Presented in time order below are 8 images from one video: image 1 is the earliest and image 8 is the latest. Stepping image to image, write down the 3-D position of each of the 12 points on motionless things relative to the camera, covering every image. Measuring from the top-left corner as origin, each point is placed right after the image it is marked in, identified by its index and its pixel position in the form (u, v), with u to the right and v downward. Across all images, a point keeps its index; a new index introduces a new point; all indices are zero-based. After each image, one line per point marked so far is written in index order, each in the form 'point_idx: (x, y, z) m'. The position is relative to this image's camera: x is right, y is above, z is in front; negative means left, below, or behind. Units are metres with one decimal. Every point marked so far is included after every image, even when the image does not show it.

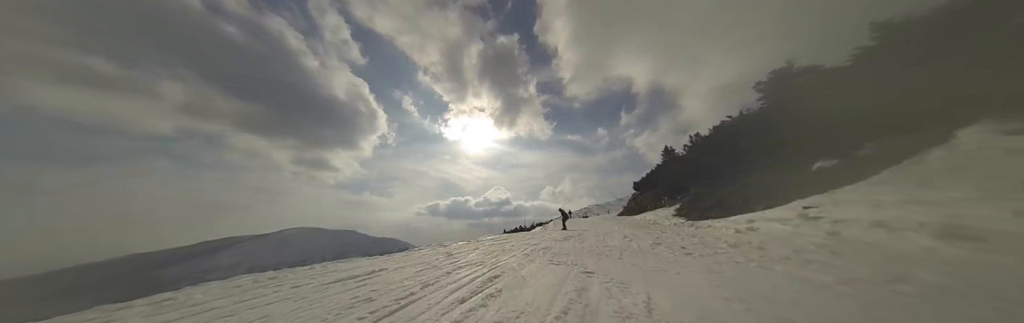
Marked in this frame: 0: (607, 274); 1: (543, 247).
0: (+3.2, -3.8, +6.1) m
1: (+1.9, -5.1, +10.7) m
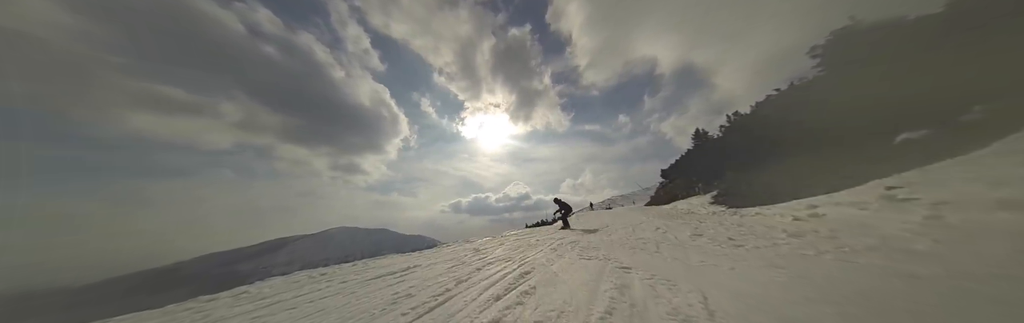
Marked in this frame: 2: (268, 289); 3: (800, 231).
0: (+4.2, -3.4, +5.7) m
1: (+3.3, -4.6, +10.5) m
2: (-7.0, -3.7, +5.3) m
3: (+10.3, -2.5, +6.5) m
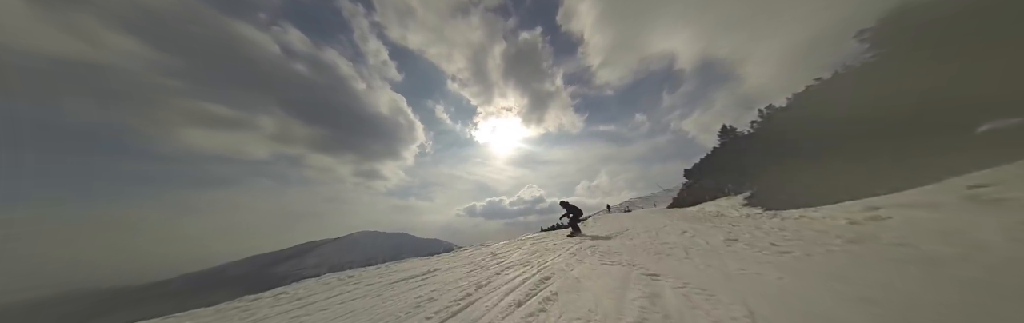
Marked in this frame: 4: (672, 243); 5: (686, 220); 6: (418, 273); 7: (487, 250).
0: (+4.8, -3.4, +5.3) m
1: (+4.3, -4.7, +10.1) m
2: (-6.4, -3.9, +5.6) m
3: (+10.9, -2.4, +5.7) m
4: (+7.7, -3.9, +8.6) m
5: (+12.4, -4.2, +12.8) m
6: (-3.5, -4.2, +6.8) m
7: (-1.4, -5.1, +10.3) m
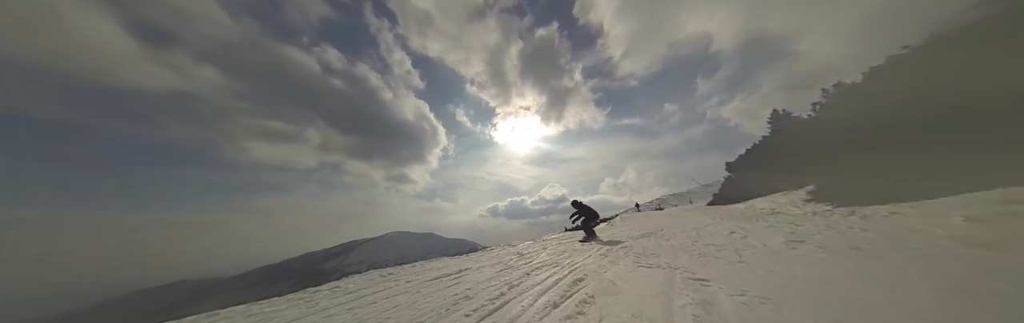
0: (+5.7, -3.2, +4.8) m
1: (+5.7, -4.5, +9.6) m
2: (-5.4, -4.1, +6.1) m
3: (+11.8, -1.9, +4.6) m
4: (+8.9, -3.6, +7.8) m
5: (+14.0, -3.6, +11.5) m
6: (-2.4, -4.3, +7.1) m
7: (+0.1, -5.1, +10.3) m
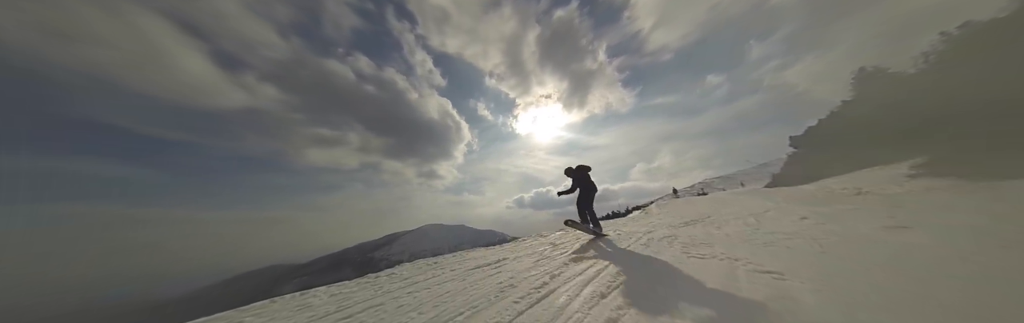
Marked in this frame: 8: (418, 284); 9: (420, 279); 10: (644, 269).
0: (+6.9, -2.6, +4.1) m
1: (+7.4, -3.6, +9.0) m
2: (-4.0, -4.1, +6.7) m
3: (+12.8, -1.0, +3.2) m
4: (+10.3, -2.6, +6.8) m
5: (+15.8, -2.2, +10.0) m
6: (-0.9, -4.0, +7.3) m
7: (+2.0, -4.5, +10.3) m
8: (-2.7, -3.5, +5.2) m
9: (-2.9, -3.7, +5.6) m
10: (+4.3, -3.5, +5.9) m
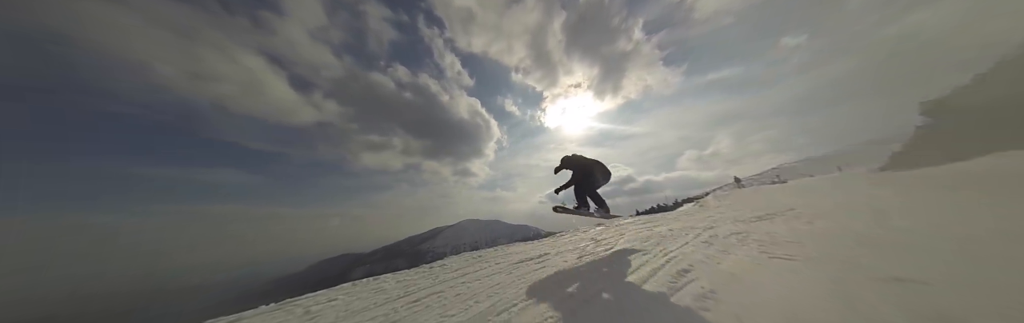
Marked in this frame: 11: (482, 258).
0: (+7.9, -2.1, +3.0) m
1: (+9.2, -3.0, +7.7) m
2: (-2.4, -4.0, +7.2) m
3: (+13.5, -0.2, +1.2) m
4: (+11.7, -1.9, +5.2) m
5: (+17.6, -1.2, +7.5) m
6: (+0.8, -3.8, +7.3) m
7: (+4.1, -4.0, +9.9) m
8: (-1.4, -3.5, +5.5) m
9: (-1.4, -3.6, +5.9) m
10: (+5.7, -3.0, +5.1) m
11: (-1.3, -4.0, +7.5) m
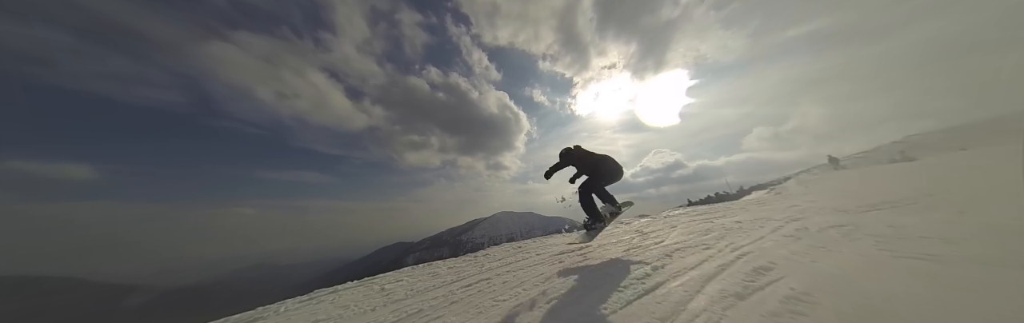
0: (+8.7, -1.5, +1.8) m
1: (+10.7, -2.2, +6.3) m
2: (-0.7, -3.7, +7.5) m
3: (+13.9, +0.5, -0.9) m
4: (+12.8, -1.1, +3.3) m
5: (+18.9, 0.0, +4.7) m
6: (+2.4, -3.4, +7.2) m
7: (+6.0, -3.4, +9.2) m
8: (0.0, -3.2, +5.7) m
9: (0.0, -3.3, +6.1) m
10: (+6.8, -2.5, +4.2) m
11: (+0.3, -3.7, +7.7) m
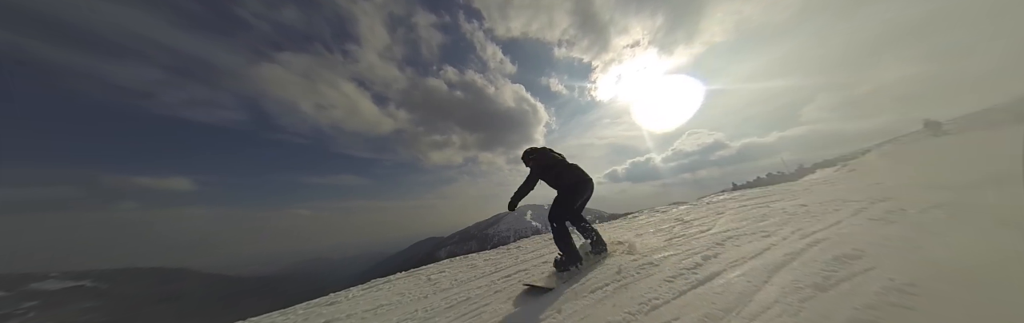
0: (+9.2, -0.8, +0.9) m
1: (+11.7, -1.2, +5.2) m
2: (+0.5, -3.4, +7.6) m
3: (+14.1, +1.4, -2.3) m
4: (+13.4, -0.1, +2.0) m
5: (+19.5, +1.4, +2.8) m
6: (+3.6, -2.9, +6.9) m
7: (+7.4, -2.6, +8.6) m
8: (+1.1, -2.9, +5.7) m
9: (+1.1, -3.0, +6.1) m
10: (+7.7, -1.8, +3.6) m
11: (+1.6, -3.3, +7.7) m
